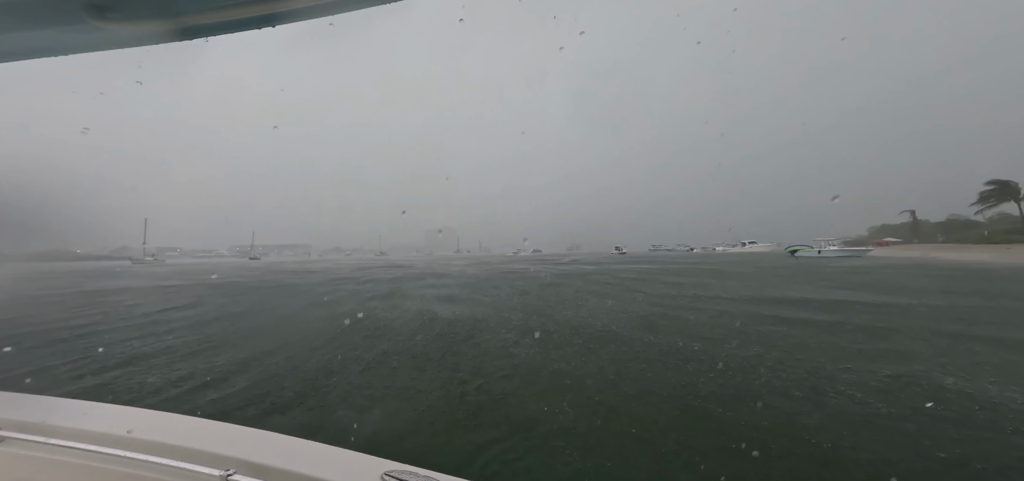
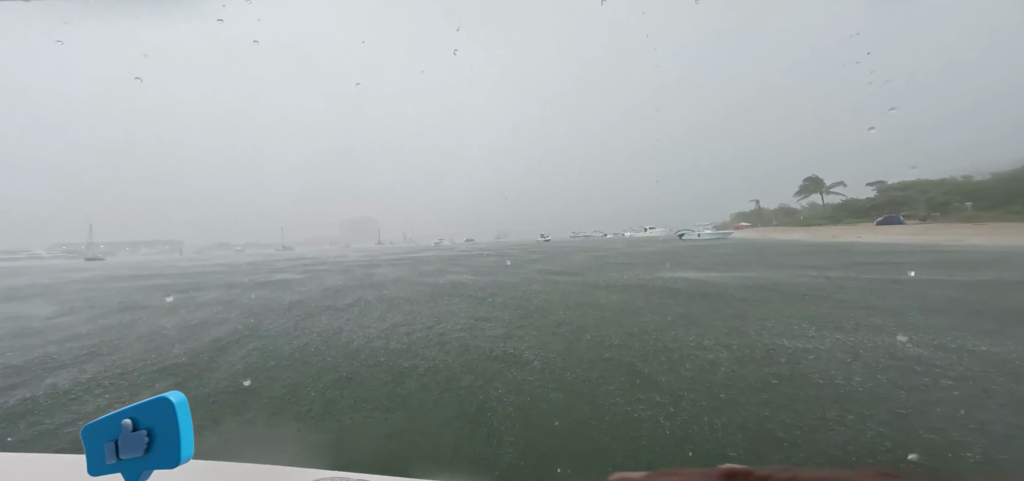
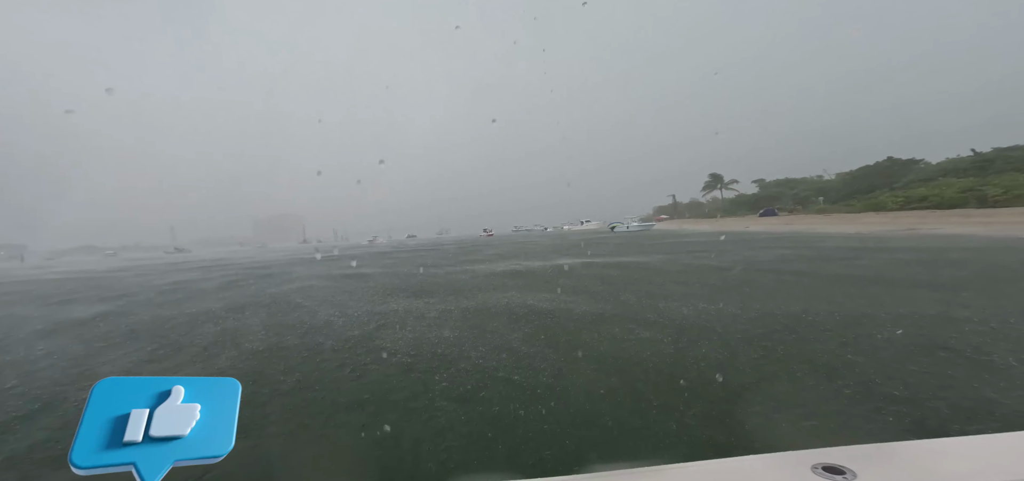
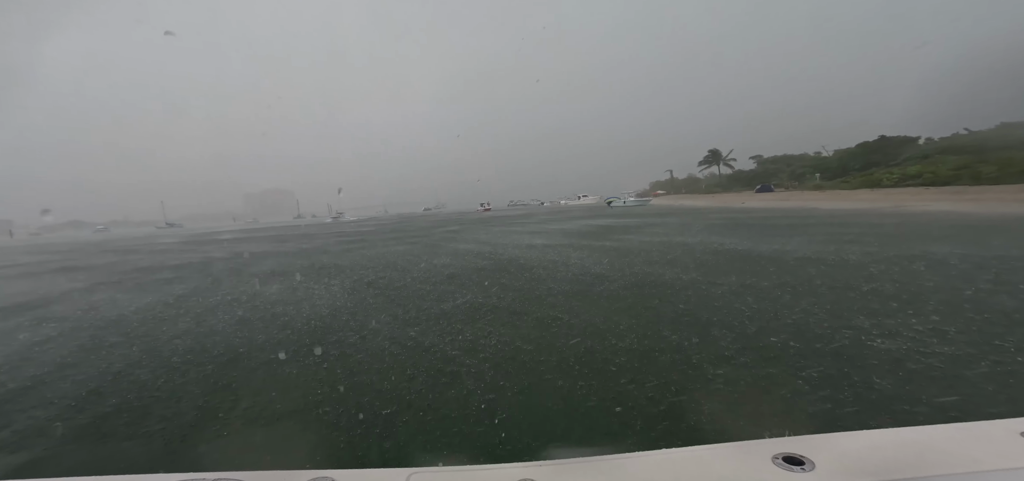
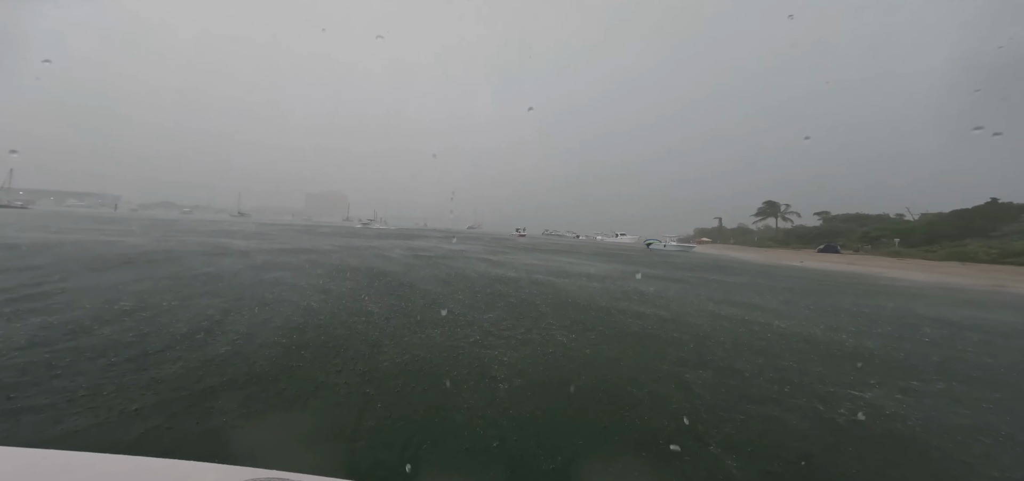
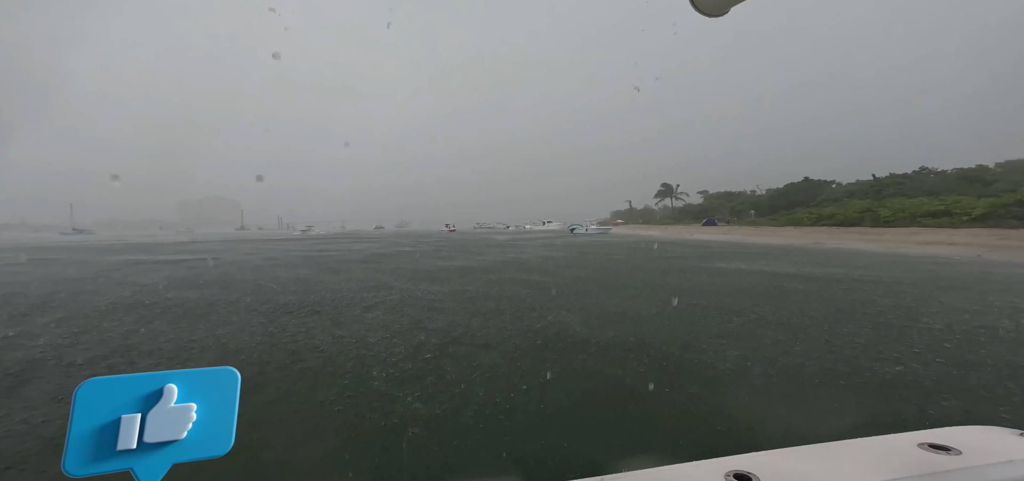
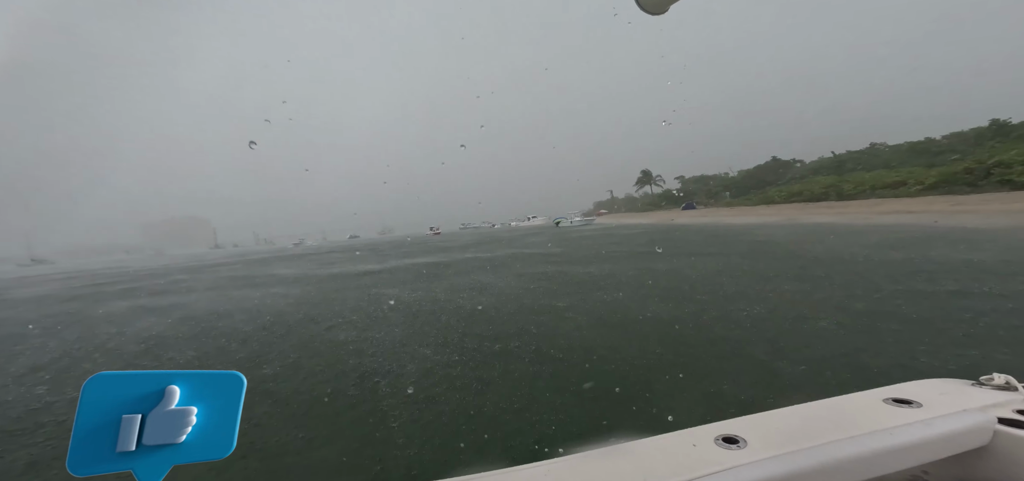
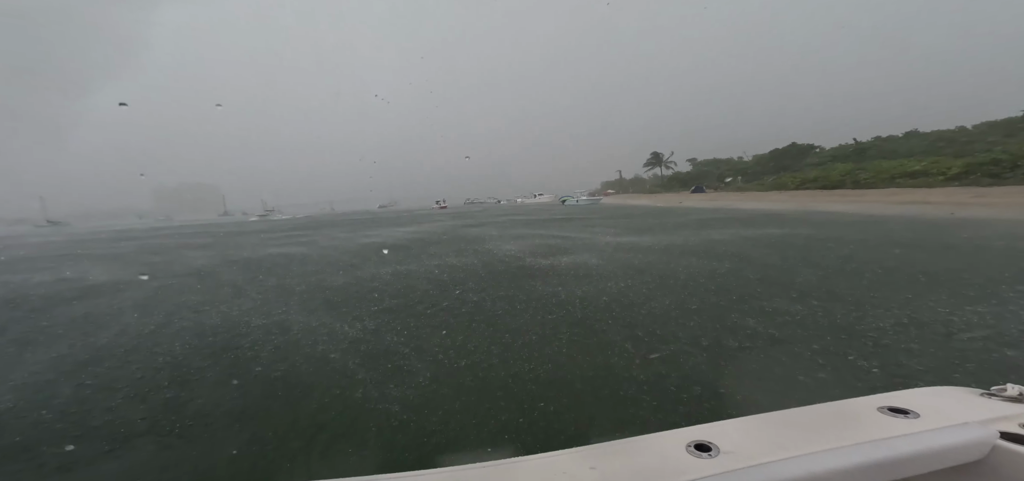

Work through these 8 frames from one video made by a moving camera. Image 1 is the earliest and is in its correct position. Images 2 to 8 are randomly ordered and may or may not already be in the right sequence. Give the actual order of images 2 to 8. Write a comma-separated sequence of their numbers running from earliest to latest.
2, 3, 7, 6, 4, 8, 5
